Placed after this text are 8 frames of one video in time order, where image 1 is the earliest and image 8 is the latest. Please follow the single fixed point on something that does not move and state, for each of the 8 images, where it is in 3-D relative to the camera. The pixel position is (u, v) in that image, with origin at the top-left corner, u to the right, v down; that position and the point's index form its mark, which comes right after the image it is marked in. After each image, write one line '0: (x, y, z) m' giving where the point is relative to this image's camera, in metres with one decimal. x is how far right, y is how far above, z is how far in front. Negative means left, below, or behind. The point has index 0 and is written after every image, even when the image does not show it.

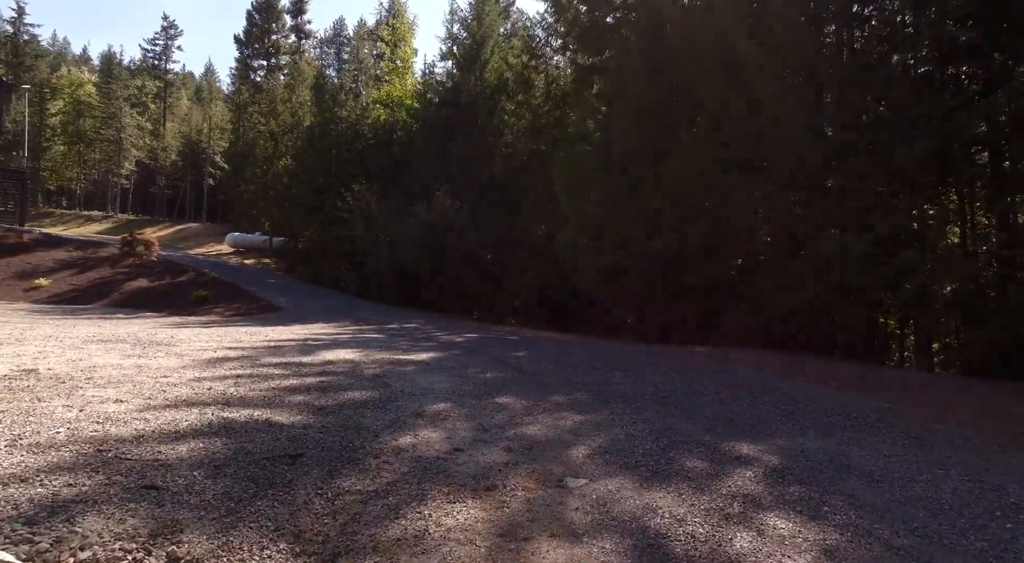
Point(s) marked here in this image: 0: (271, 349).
0: (-3.2, -0.9, +9.6) m
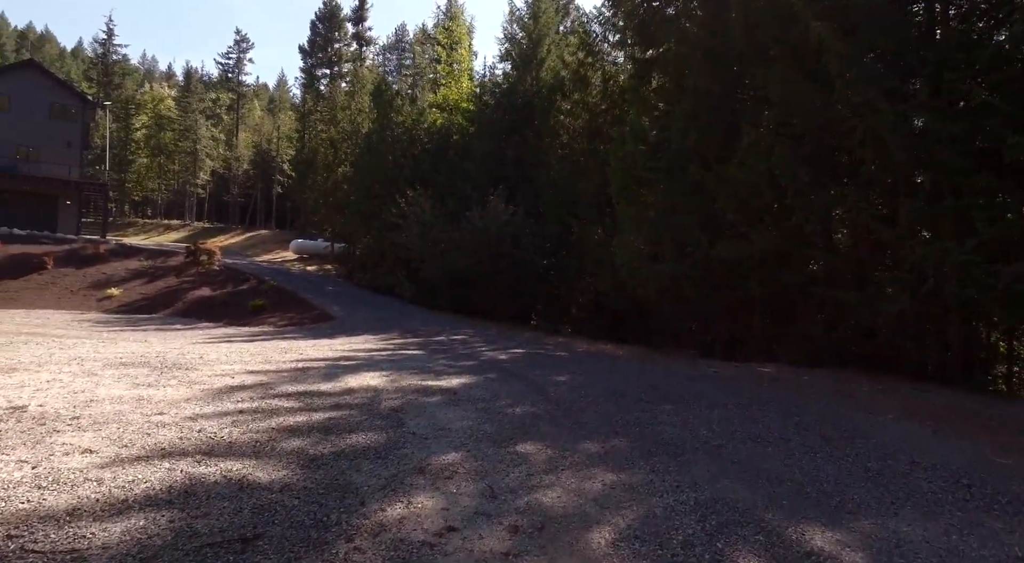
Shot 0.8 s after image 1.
0: (-2.7, -1.2, +9.0) m
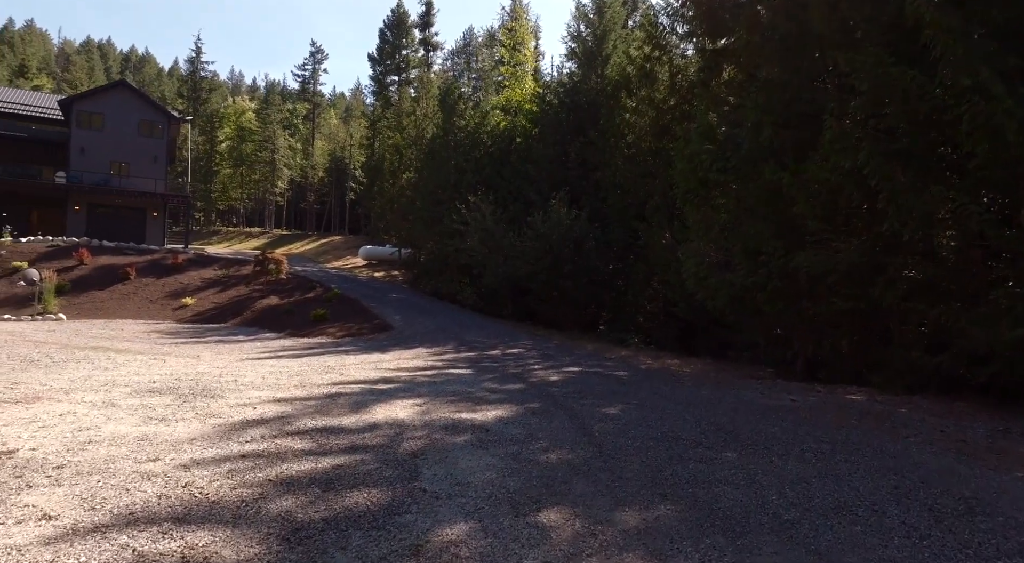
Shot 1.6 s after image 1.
0: (-2.2, -1.4, +8.3) m
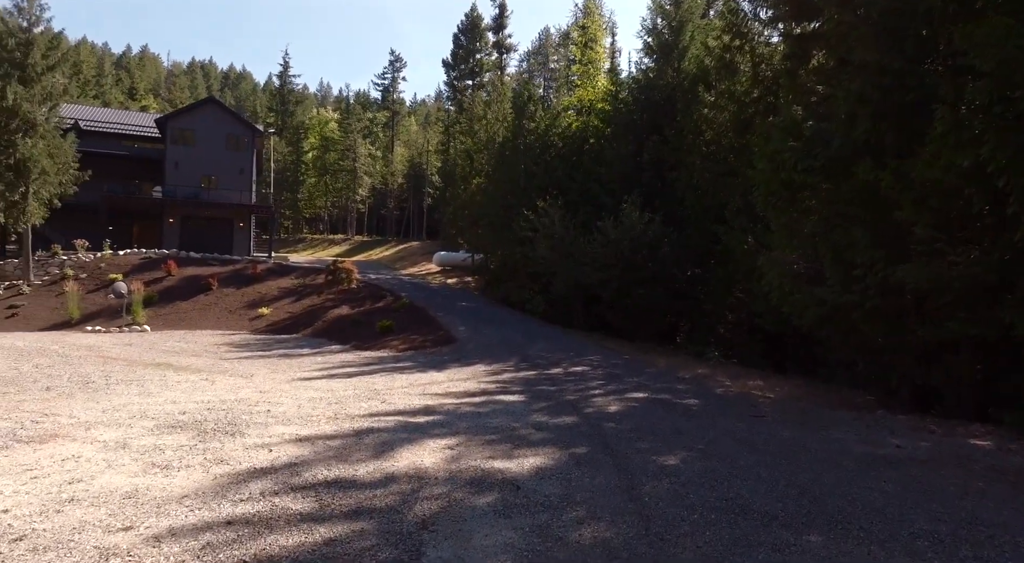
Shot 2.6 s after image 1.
0: (-1.7, -1.7, +7.5) m
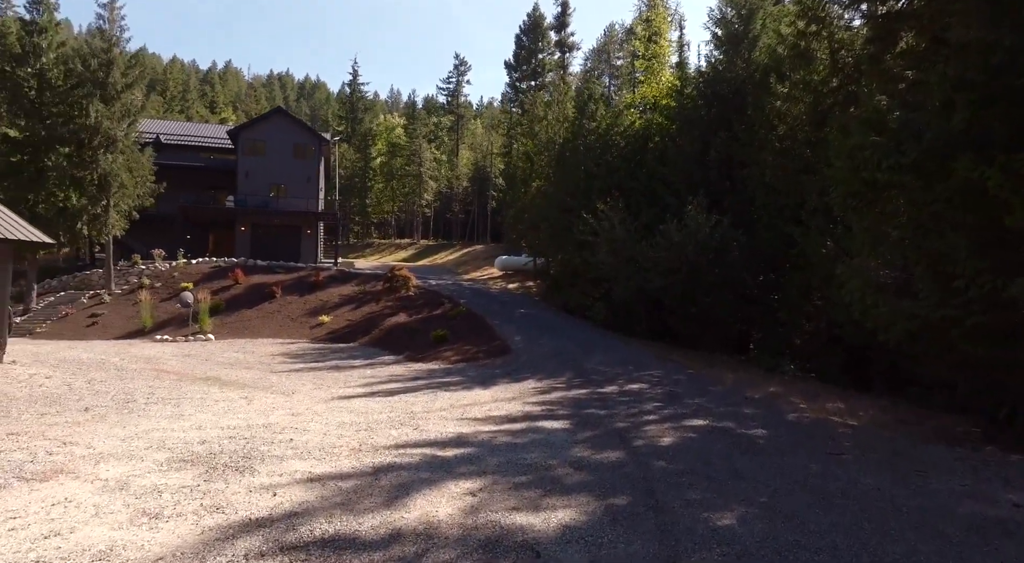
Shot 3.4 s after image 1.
0: (-1.4, -1.9, +6.8) m
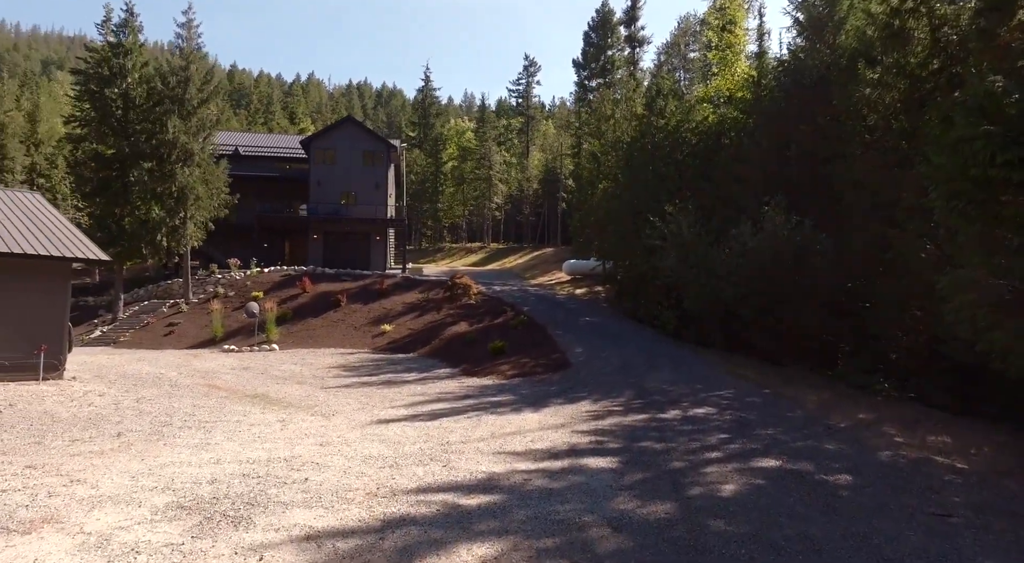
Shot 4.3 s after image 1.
0: (-1.2, -2.2, +5.9) m
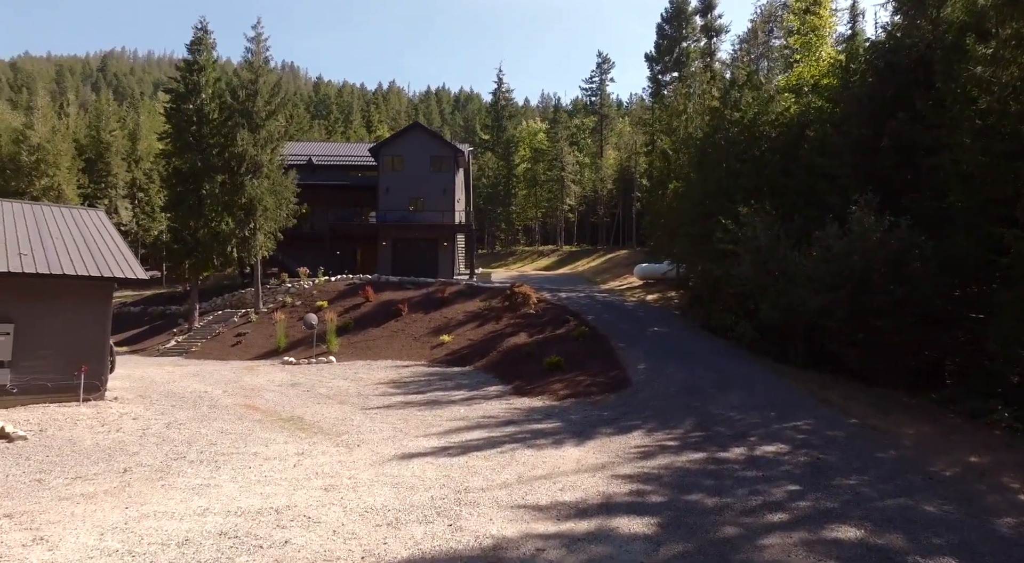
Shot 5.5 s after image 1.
0: (-1.3, -2.4, +4.8) m
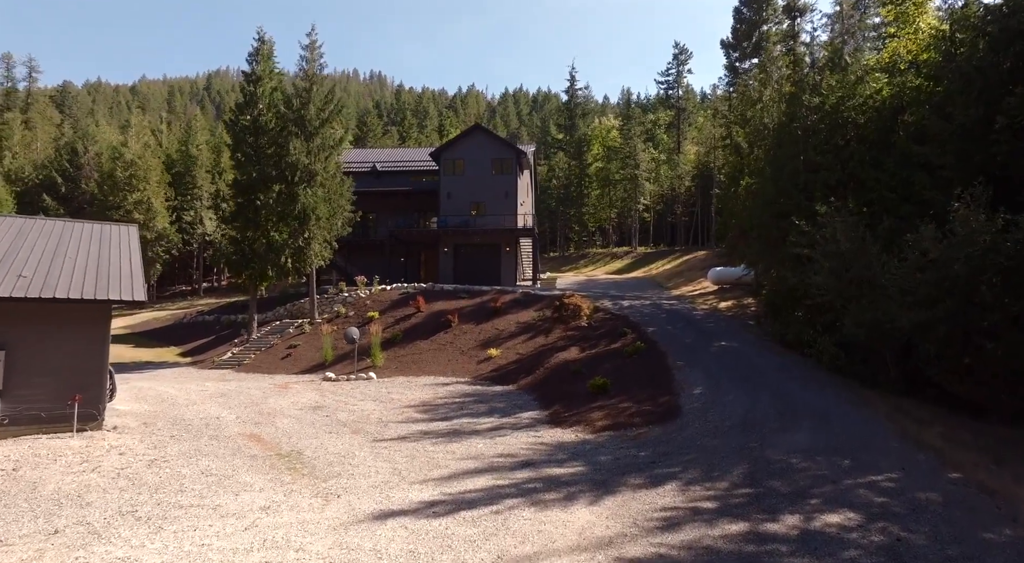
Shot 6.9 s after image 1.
0: (-2.1, -2.7, +3.0) m
